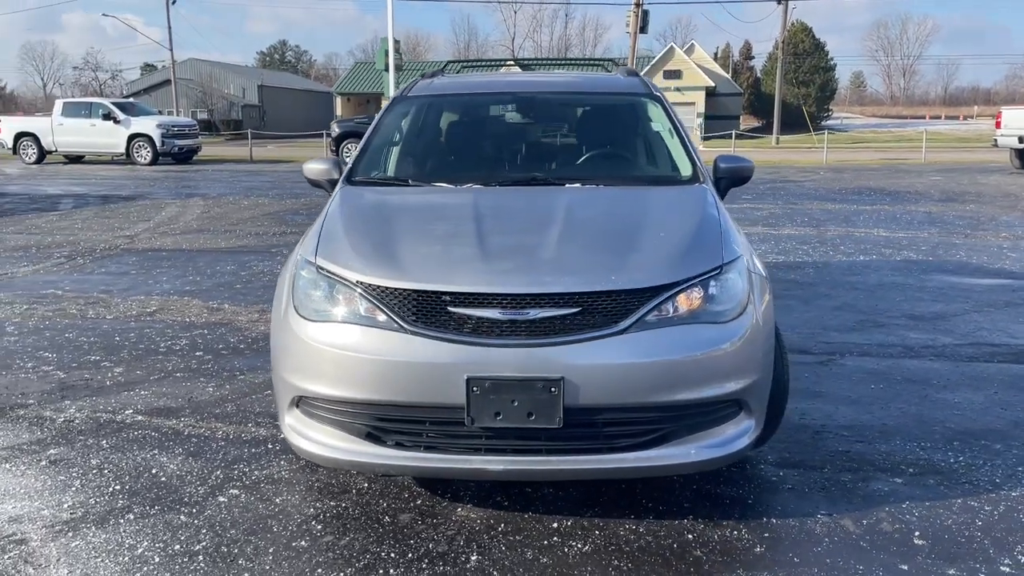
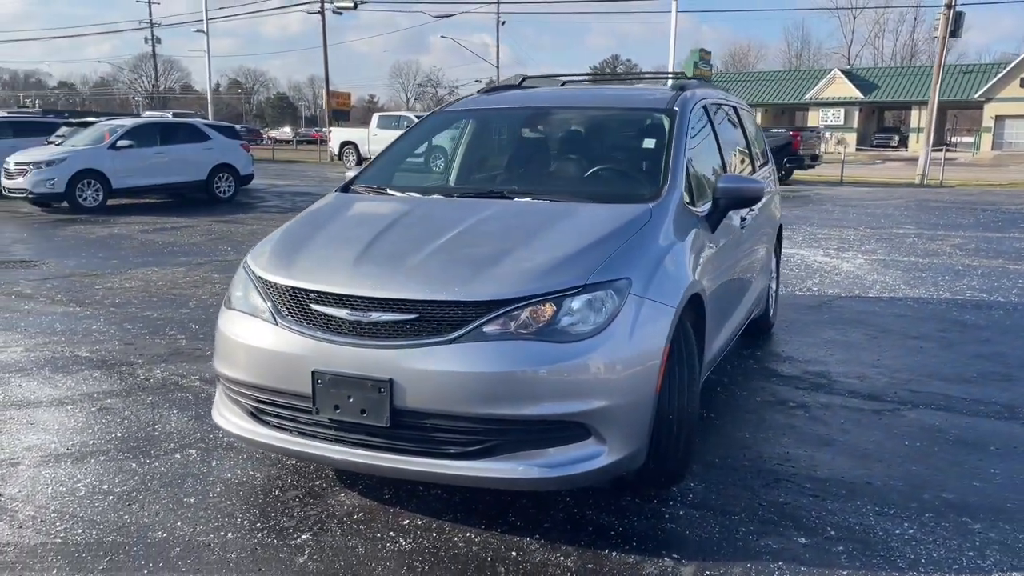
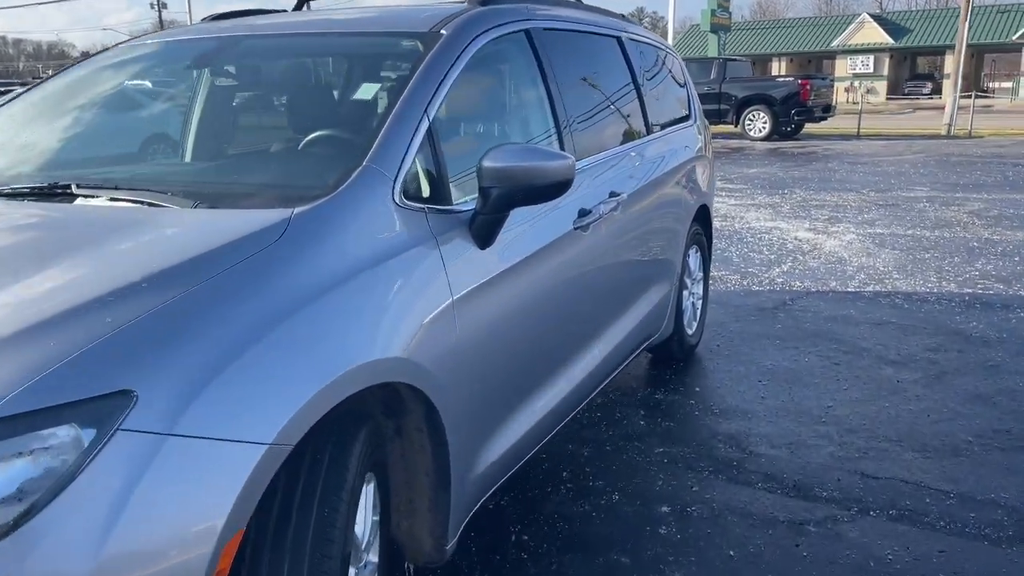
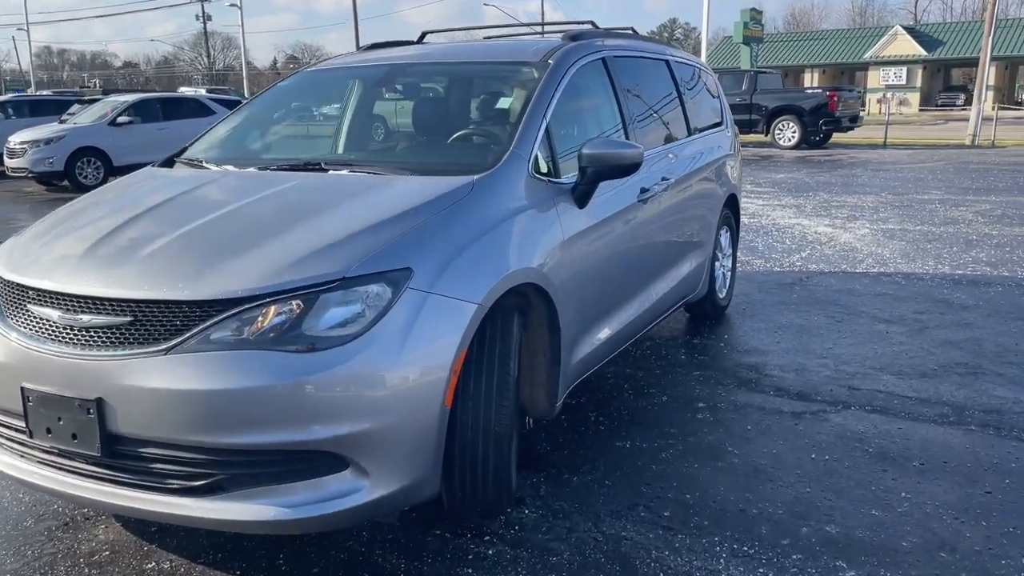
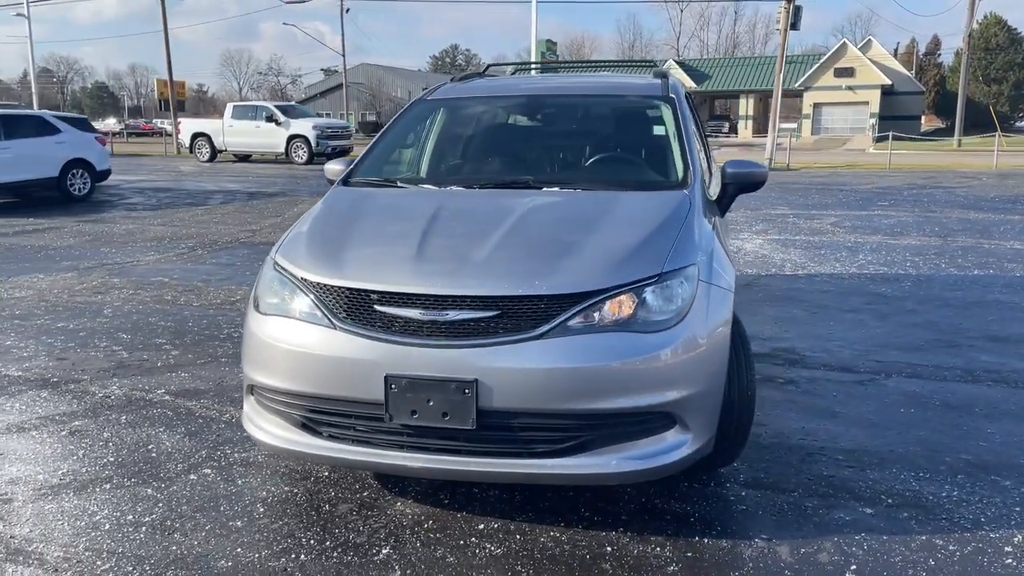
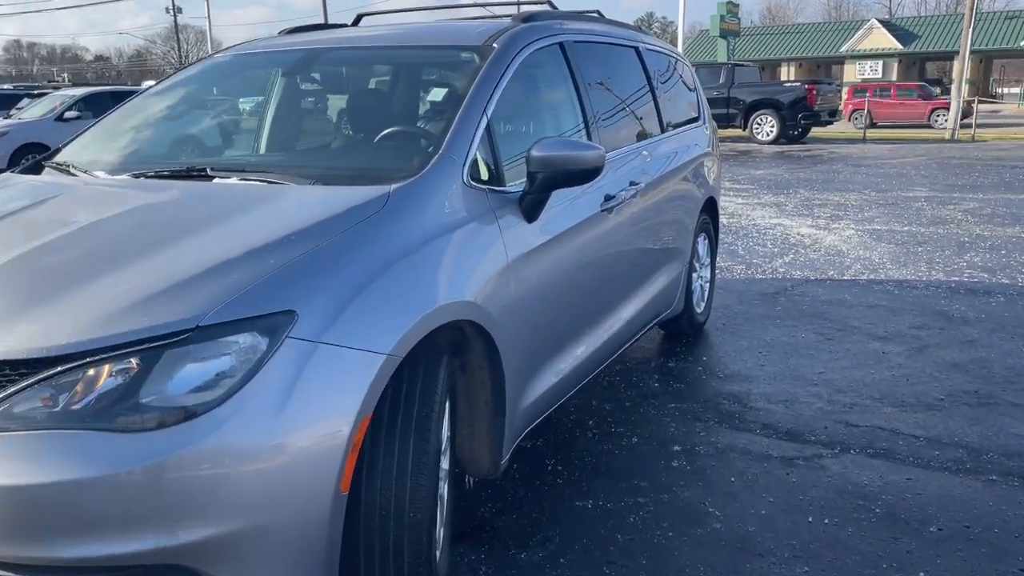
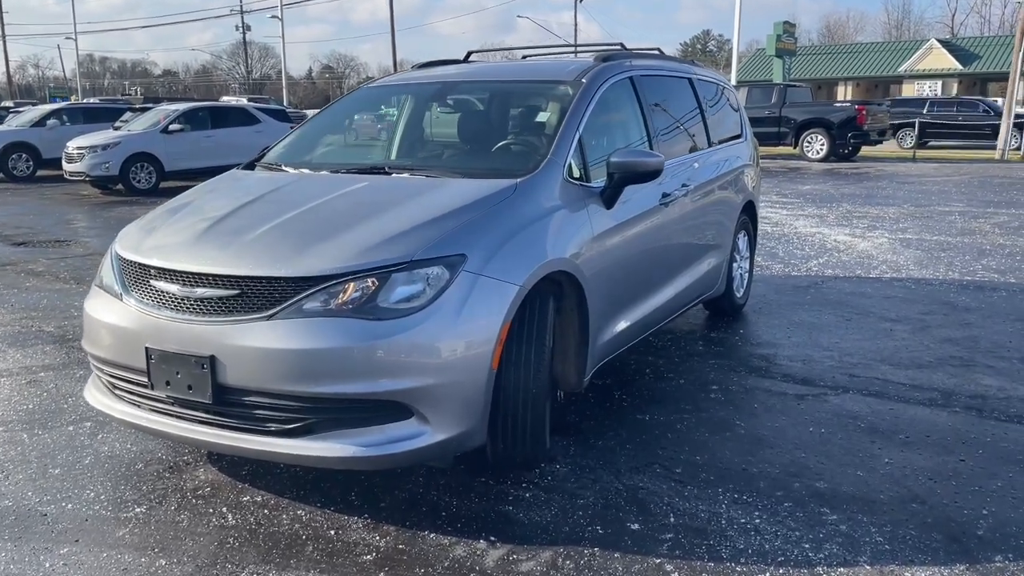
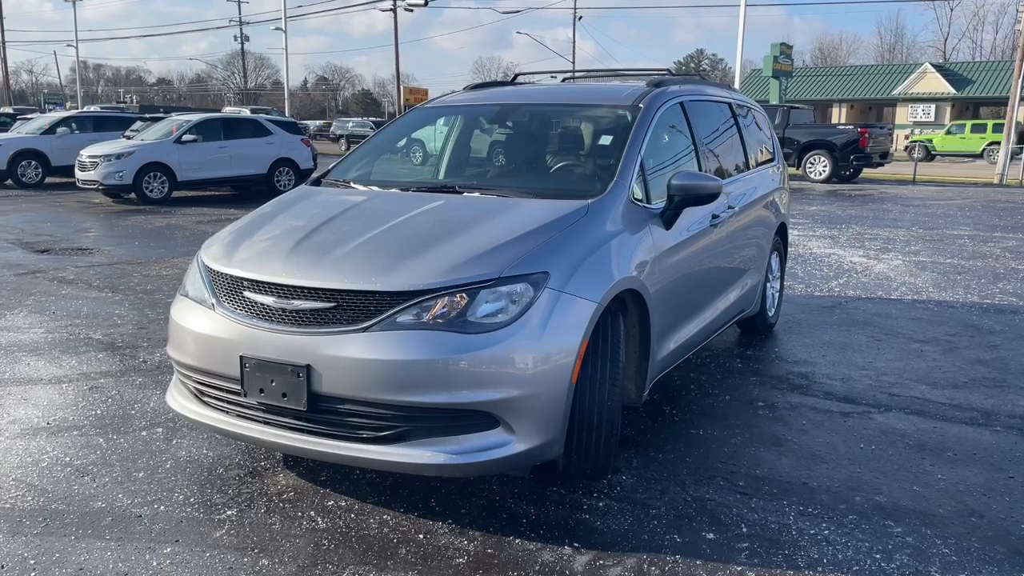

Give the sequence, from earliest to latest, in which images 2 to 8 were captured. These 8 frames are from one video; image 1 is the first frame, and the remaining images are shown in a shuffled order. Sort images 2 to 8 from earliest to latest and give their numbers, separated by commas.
5, 2, 8, 7, 4, 6, 3
